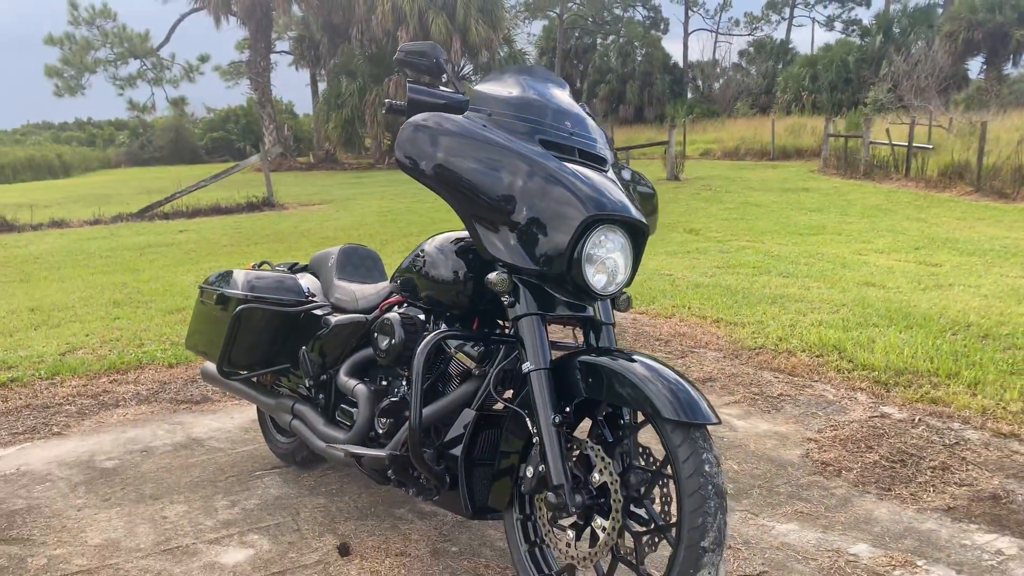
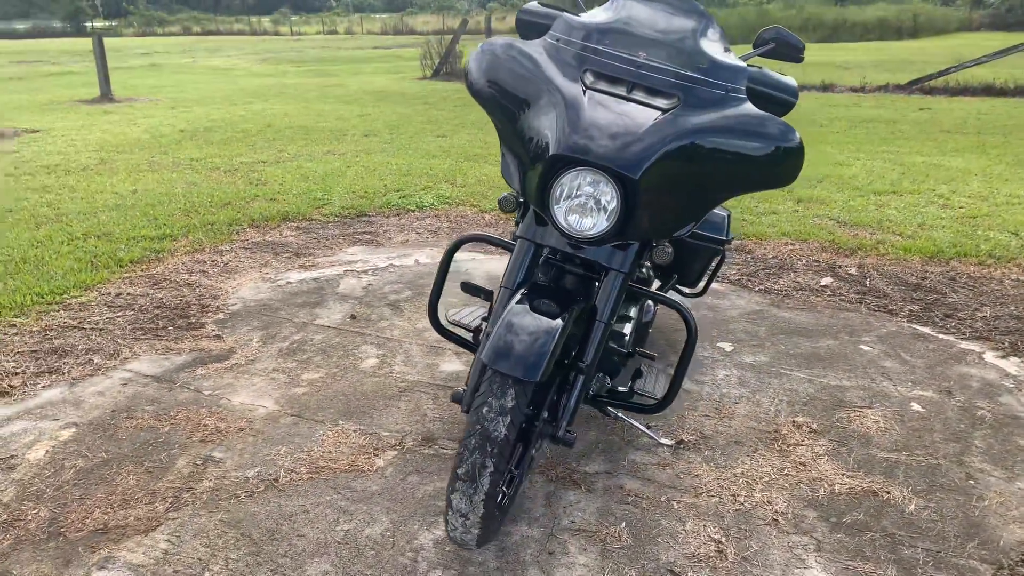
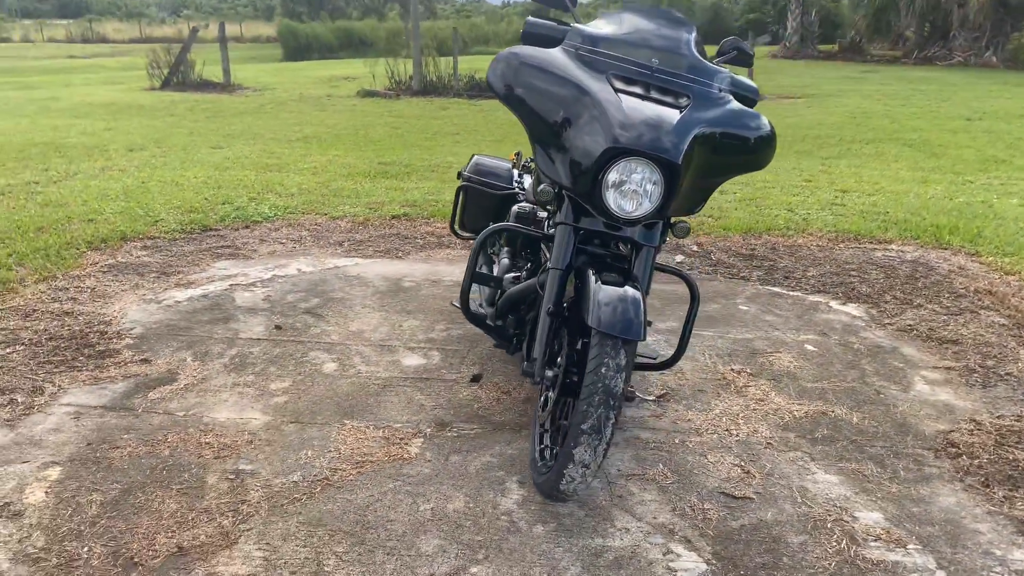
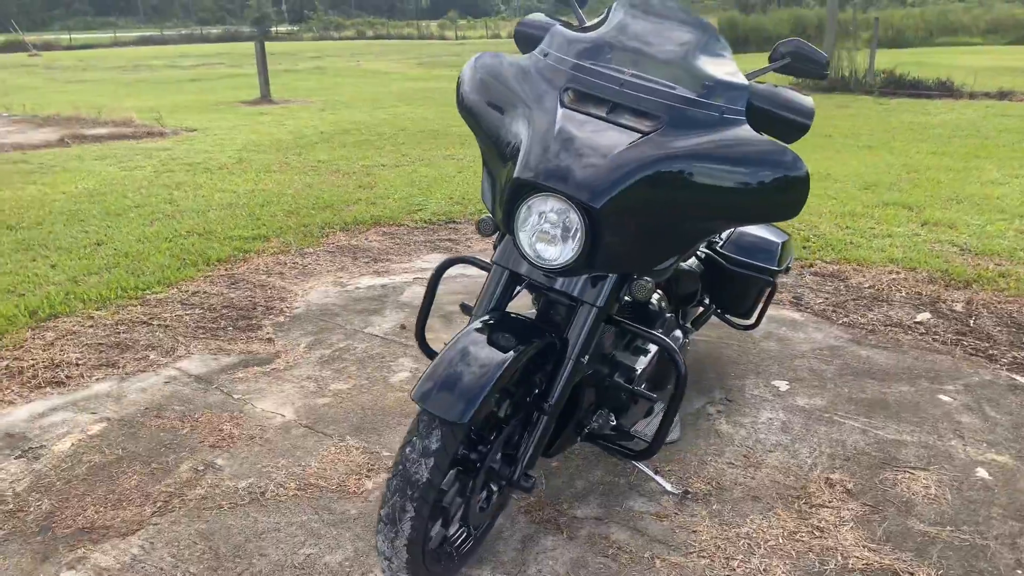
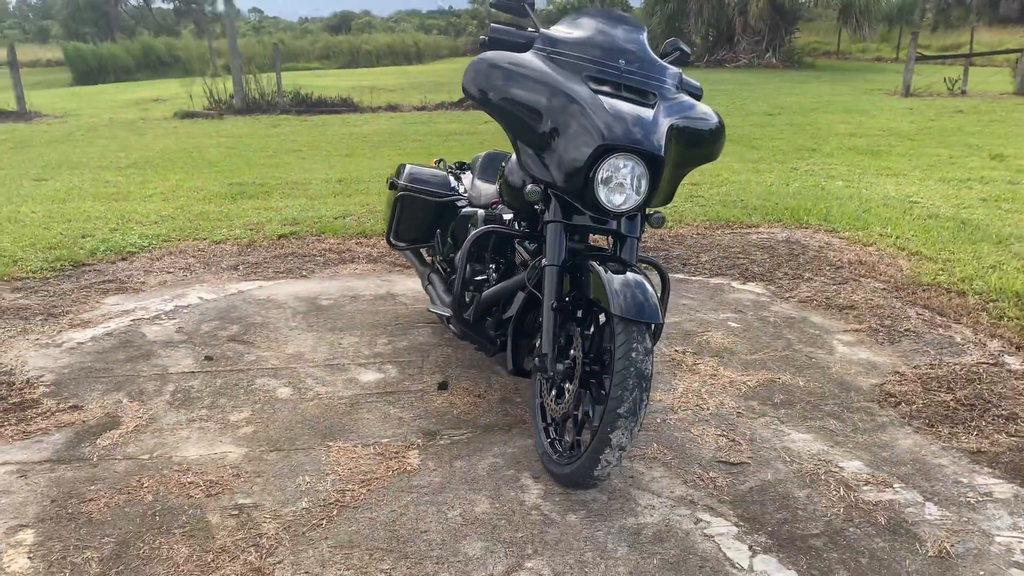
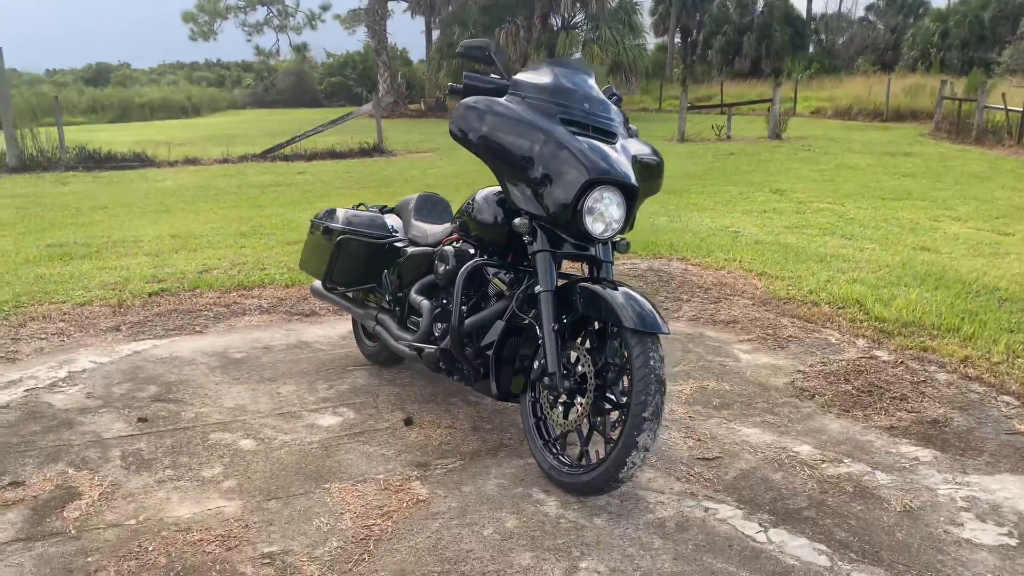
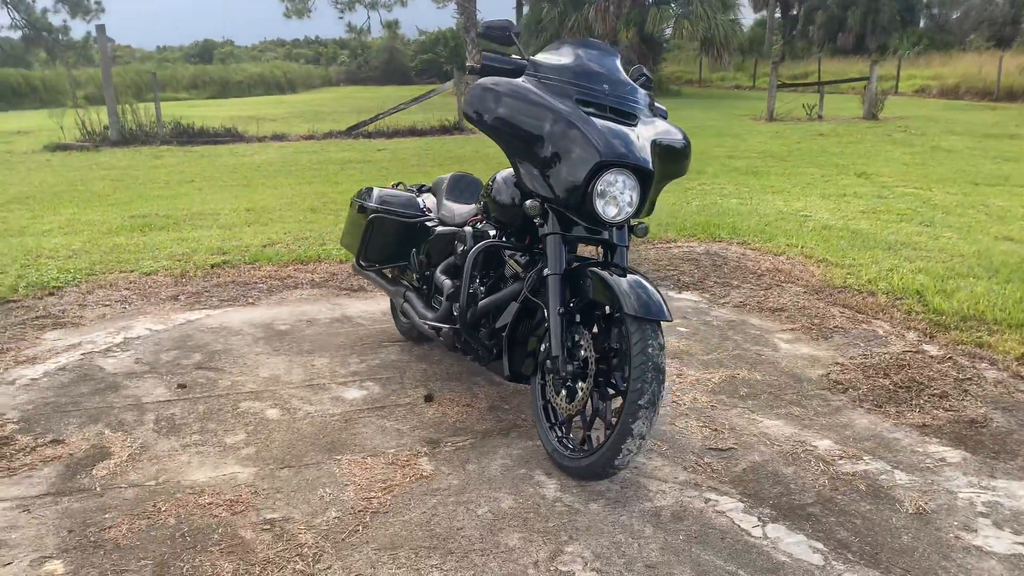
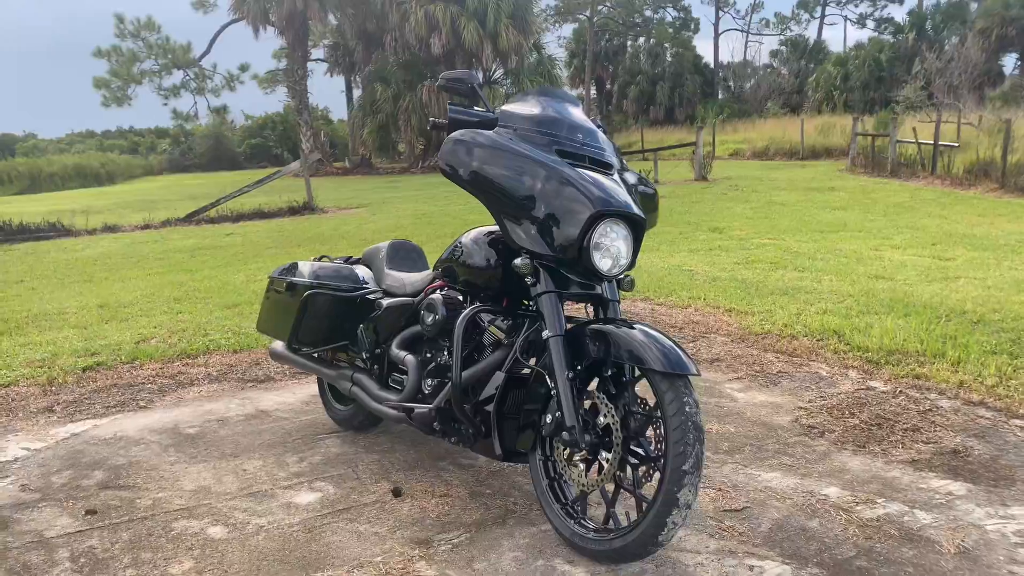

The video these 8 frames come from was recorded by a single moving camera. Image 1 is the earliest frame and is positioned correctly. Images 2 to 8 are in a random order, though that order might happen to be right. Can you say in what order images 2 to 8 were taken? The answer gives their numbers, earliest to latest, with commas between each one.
8, 6, 7, 5, 3, 2, 4
